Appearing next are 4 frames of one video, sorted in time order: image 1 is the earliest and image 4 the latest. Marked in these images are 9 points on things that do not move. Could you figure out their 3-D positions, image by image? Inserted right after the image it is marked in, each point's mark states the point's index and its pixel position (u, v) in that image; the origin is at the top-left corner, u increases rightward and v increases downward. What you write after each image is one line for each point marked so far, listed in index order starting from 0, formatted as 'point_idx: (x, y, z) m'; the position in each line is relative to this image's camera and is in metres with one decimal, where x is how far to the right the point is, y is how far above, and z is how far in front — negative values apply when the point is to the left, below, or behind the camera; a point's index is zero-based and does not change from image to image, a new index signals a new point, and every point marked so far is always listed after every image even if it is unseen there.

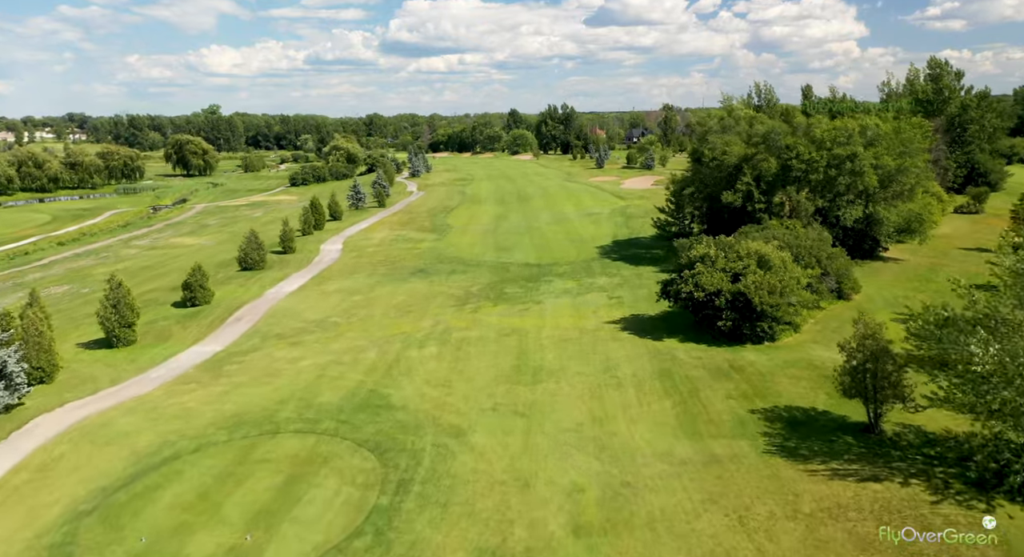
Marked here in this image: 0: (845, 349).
0: (+8.9, -1.9, +18.8) m
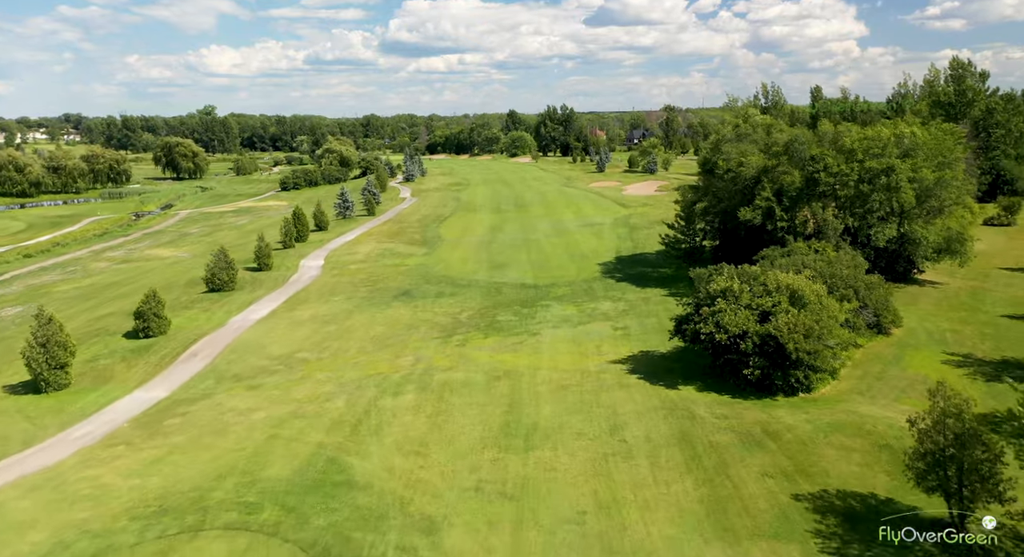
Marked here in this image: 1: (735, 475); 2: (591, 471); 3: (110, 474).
0: (+8.5, -3.1, +14.8) m
1: (+5.5, -4.9, +17.5) m
2: (+2.1, -5.0, +18.5) m
3: (-10.8, -5.3, +18.9) m
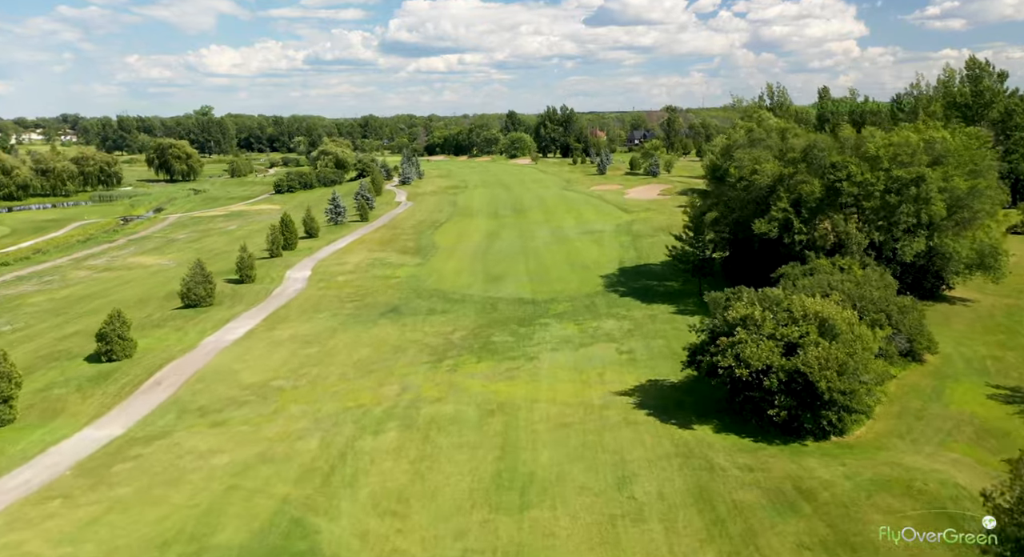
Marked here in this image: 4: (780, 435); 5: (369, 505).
0: (+8.4, -3.9, +12.2) m
1: (+5.4, -5.7, +14.9) m
2: (+1.9, -5.8, +15.9) m
3: (-11.0, -6.1, +16.3) m
4: (+7.6, -4.4, +19.9) m
5: (-3.6, -5.7, +17.7) m
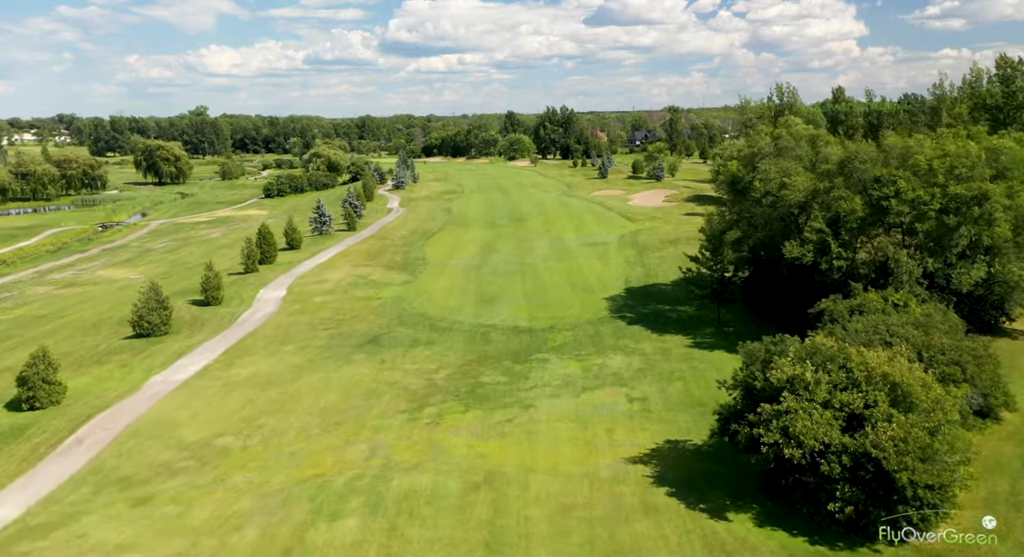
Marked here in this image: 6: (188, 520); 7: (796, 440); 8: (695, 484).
0: (+8.1, -5.1, +7.9) m
1: (+5.1, -6.9, +10.6) m
2: (+1.6, -7.0, +11.5) m
3: (-11.2, -7.3, +12.0) m
4: (+7.3, -5.6, +15.5) m
5: (-3.9, -6.9, +13.4) m
6: (-8.3, -6.2, +18.0) m
7: (+6.4, -3.6, +15.7) m
8: (+4.8, -5.4, +18.5) m
